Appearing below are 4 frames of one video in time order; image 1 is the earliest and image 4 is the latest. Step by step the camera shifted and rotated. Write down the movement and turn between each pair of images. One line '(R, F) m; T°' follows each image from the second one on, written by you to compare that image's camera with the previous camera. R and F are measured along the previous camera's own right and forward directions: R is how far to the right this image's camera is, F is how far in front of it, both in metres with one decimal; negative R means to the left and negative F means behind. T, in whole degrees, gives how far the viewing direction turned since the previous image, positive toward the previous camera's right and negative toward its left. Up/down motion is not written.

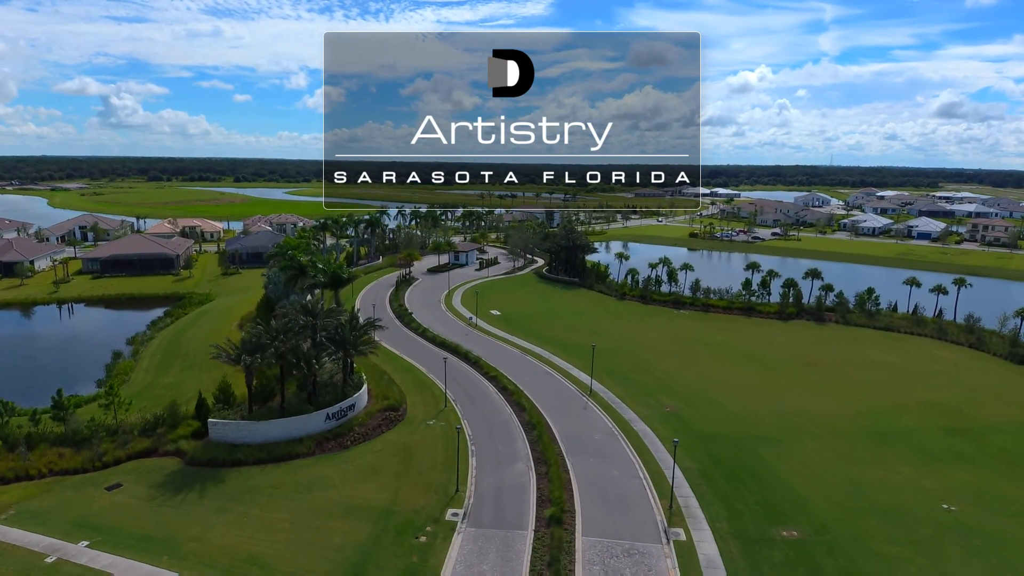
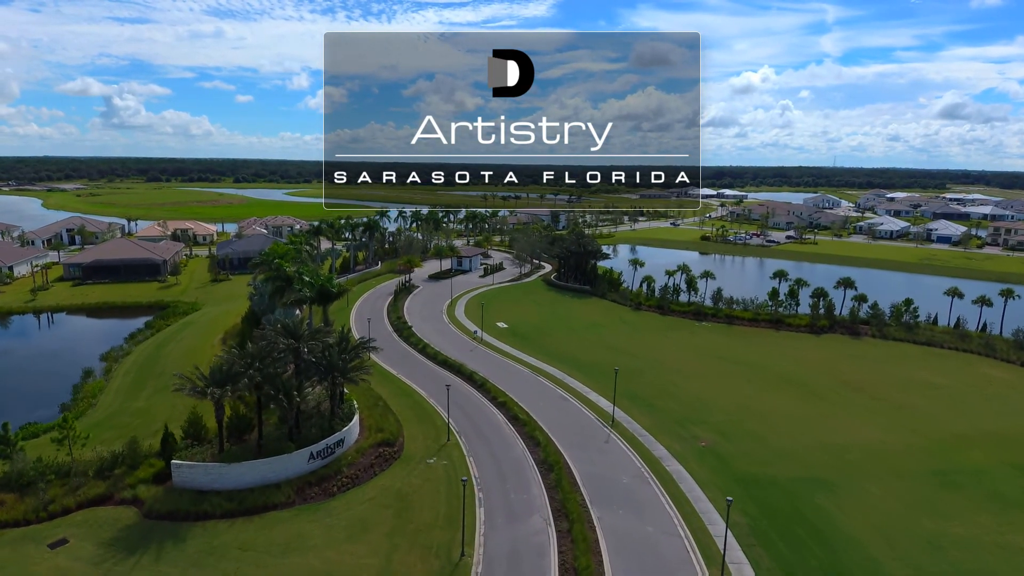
(-0.4, +5.7) m; 0°
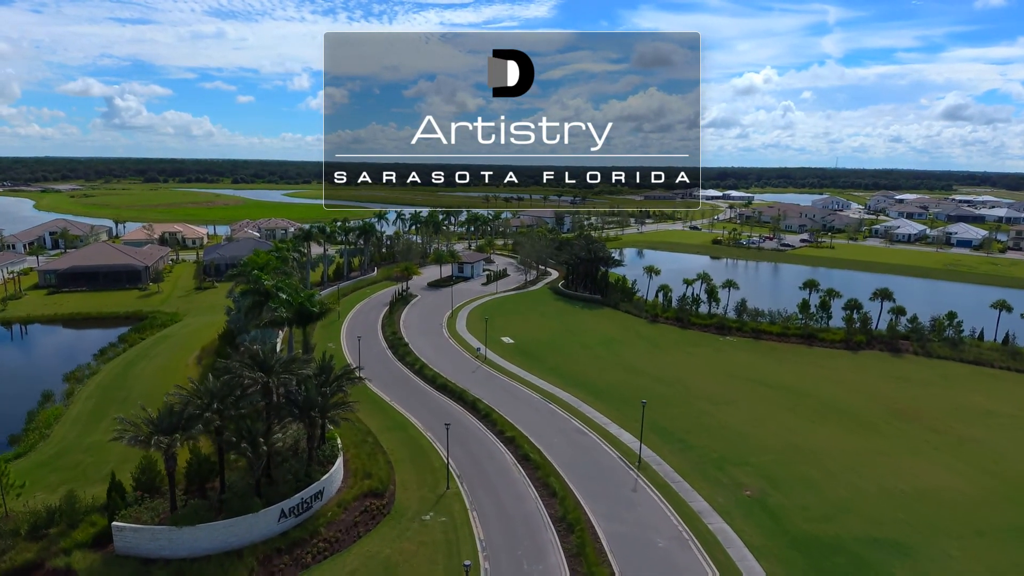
(-0.3, +6.0) m; 0°
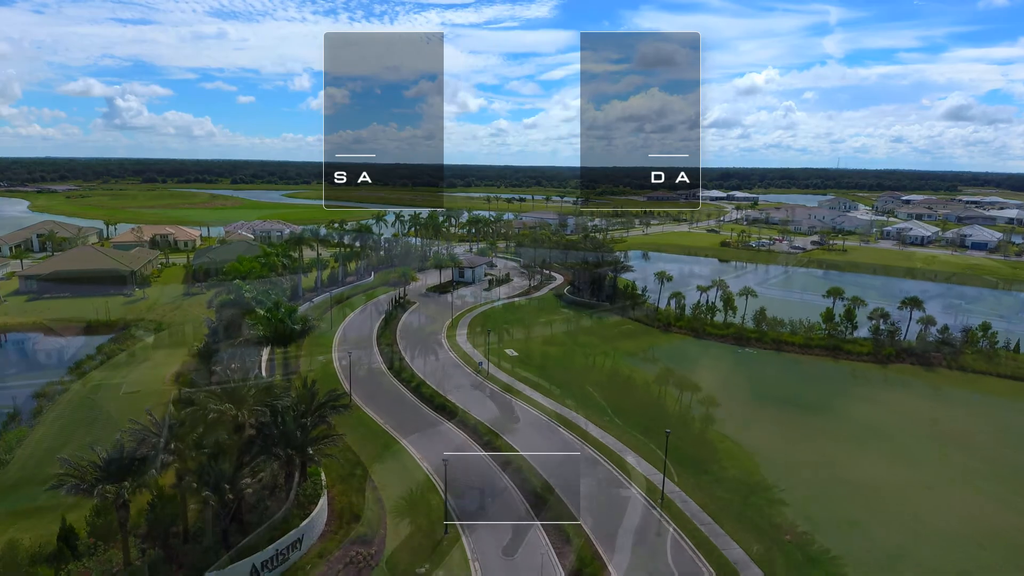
(-0.2, +4.1) m; 0°
